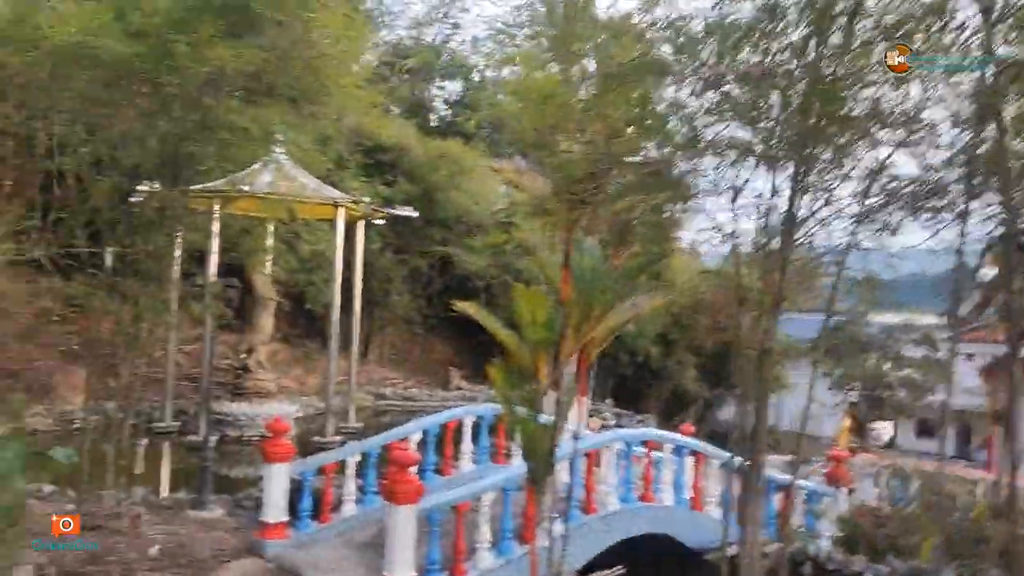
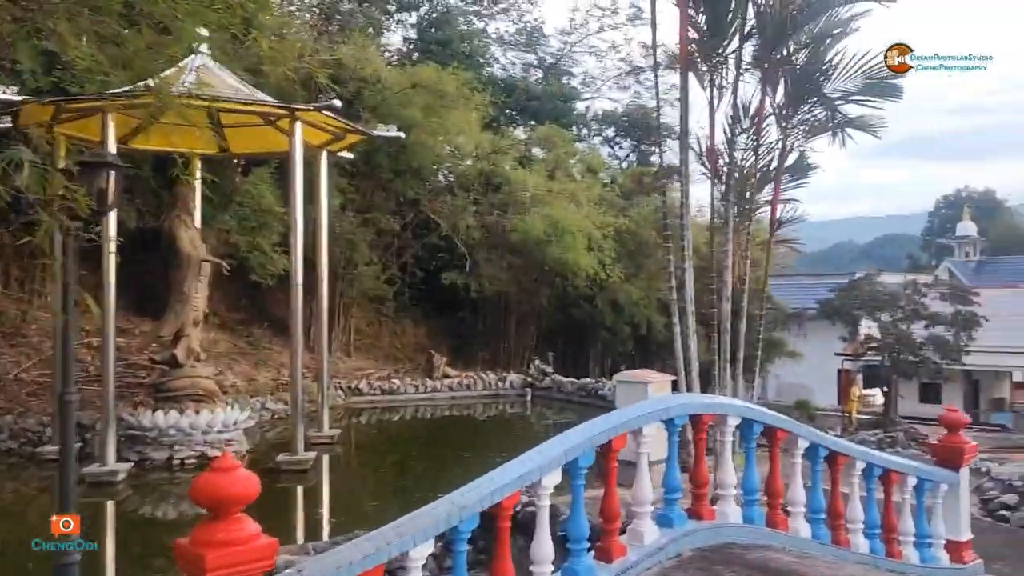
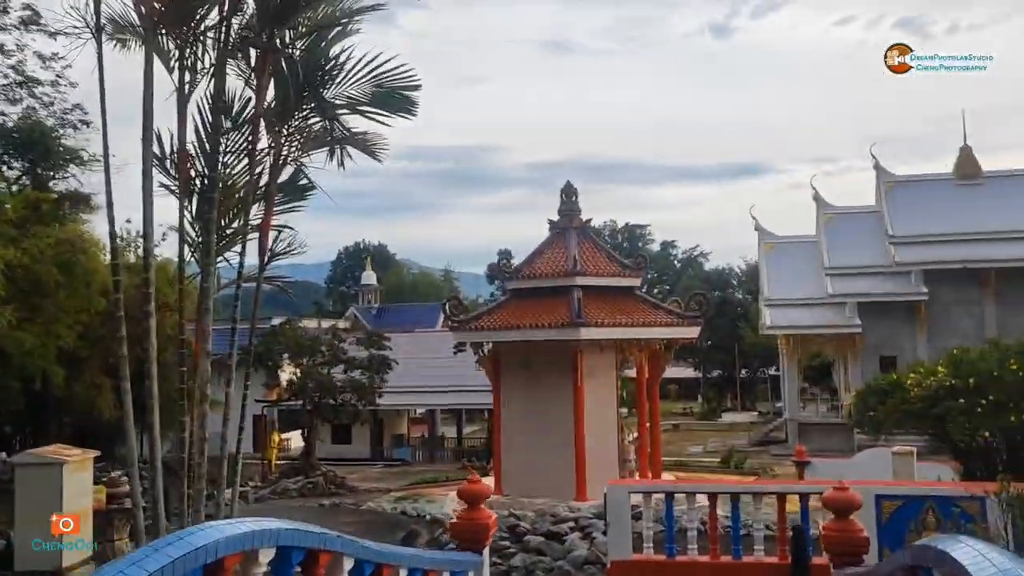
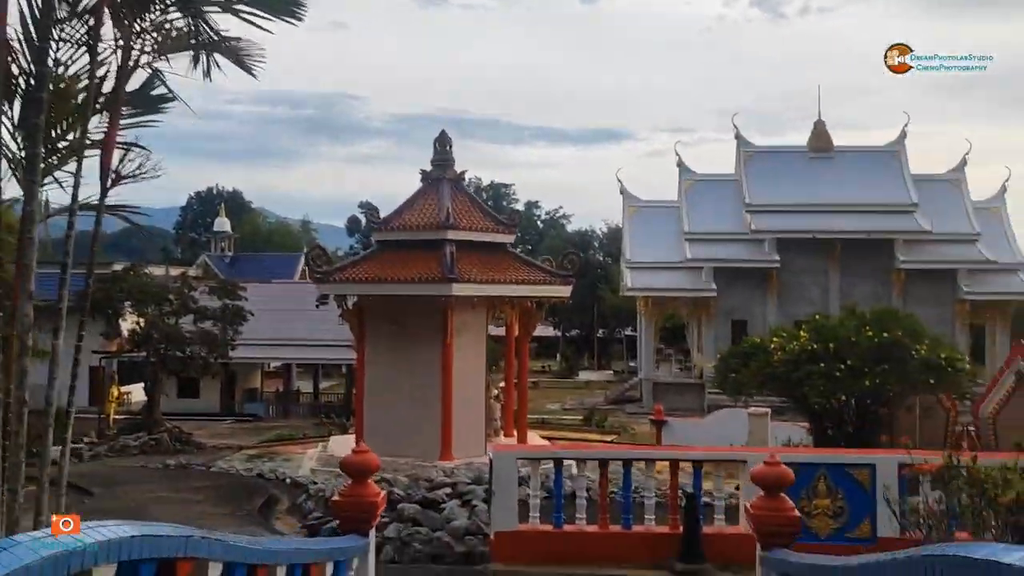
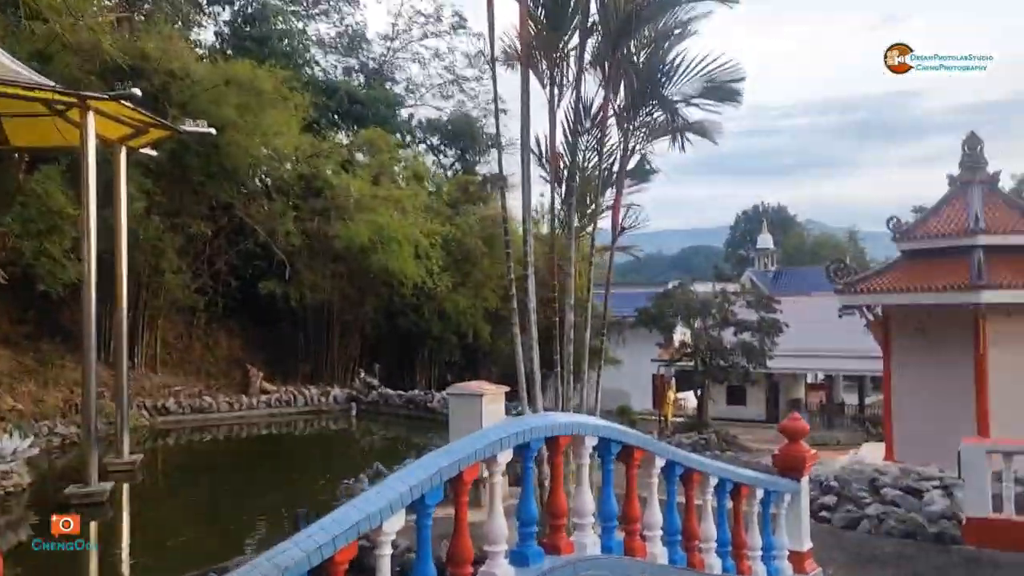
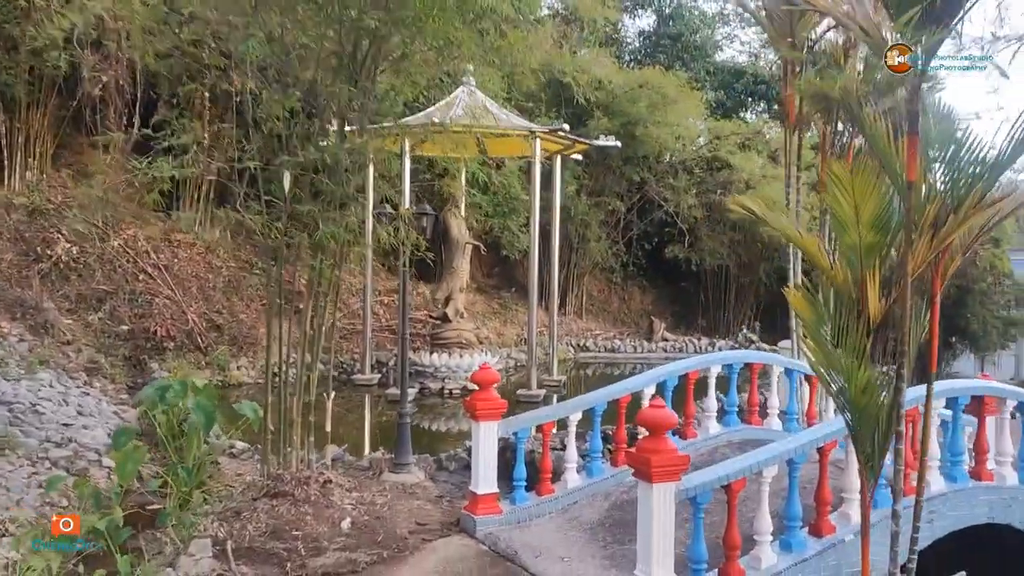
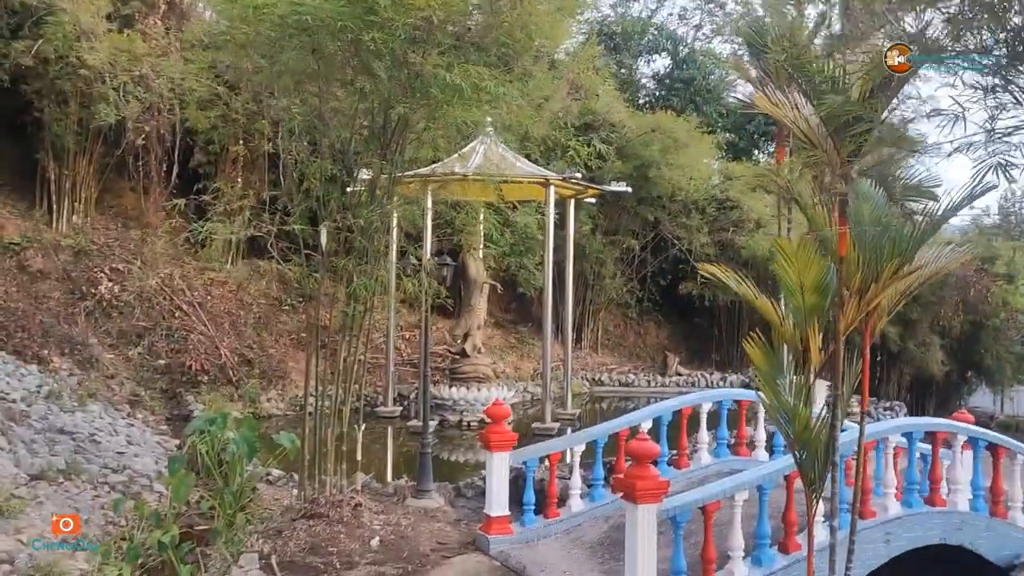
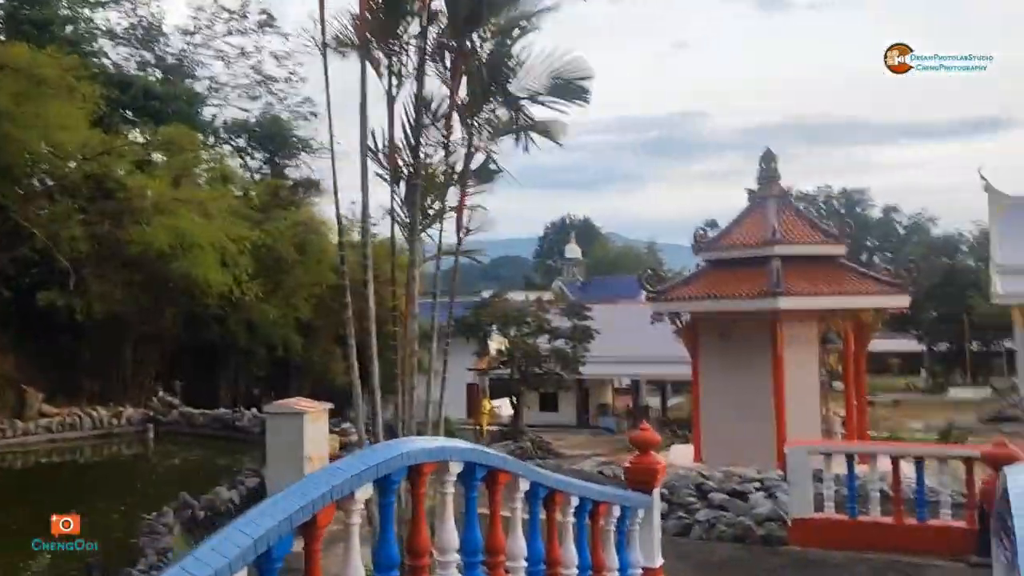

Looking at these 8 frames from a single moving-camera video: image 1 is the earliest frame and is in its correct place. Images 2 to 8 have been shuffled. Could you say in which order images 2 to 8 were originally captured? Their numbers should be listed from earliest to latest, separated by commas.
7, 6, 2, 5, 8, 3, 4
